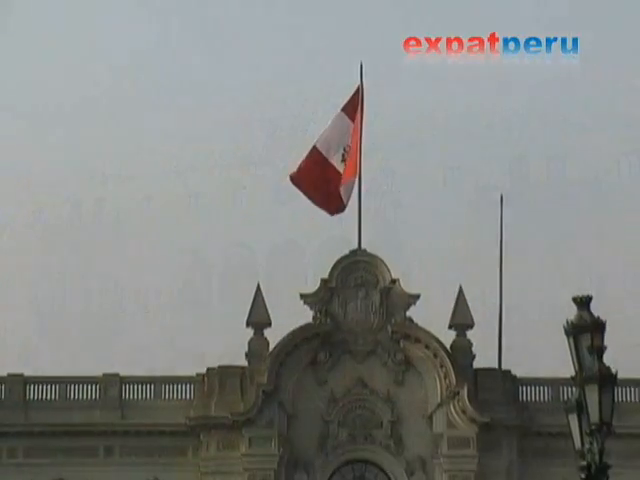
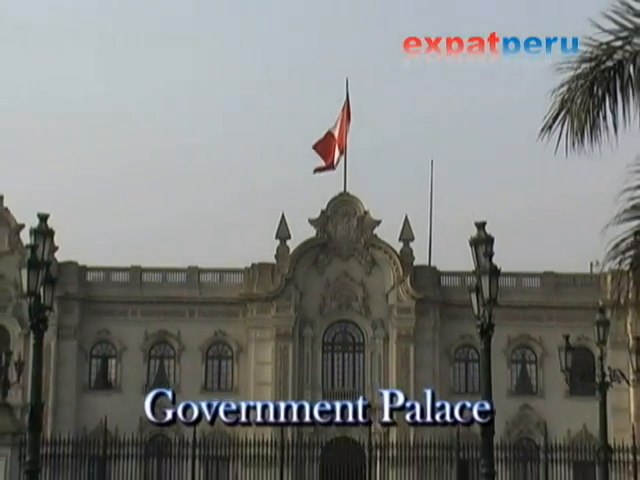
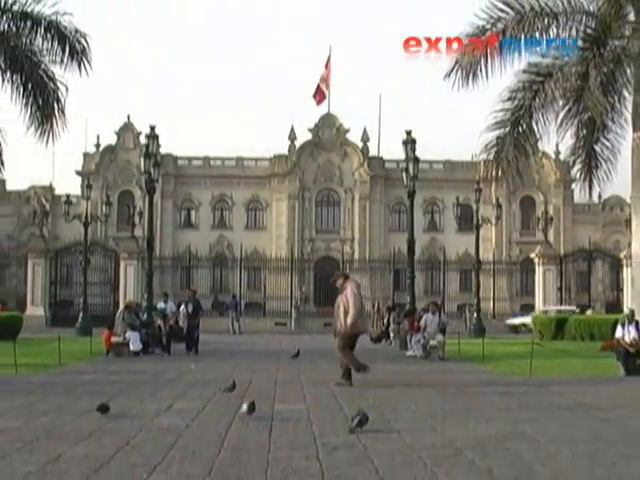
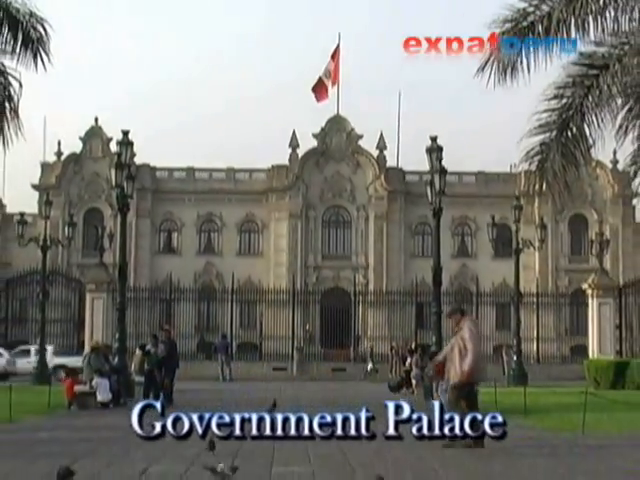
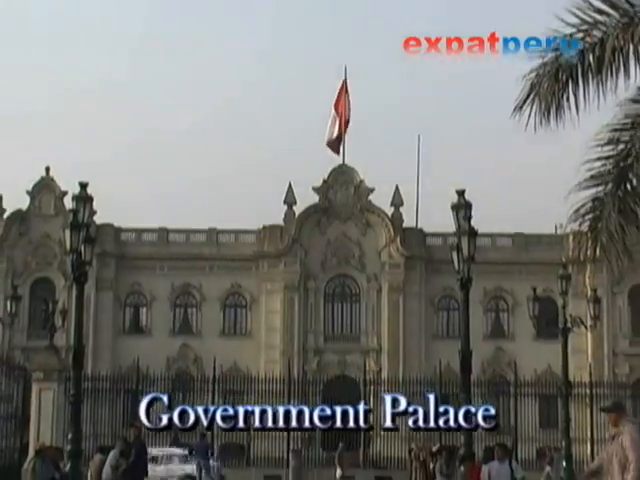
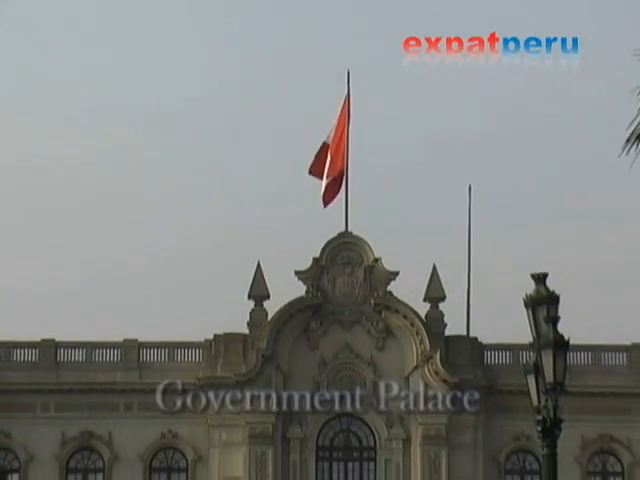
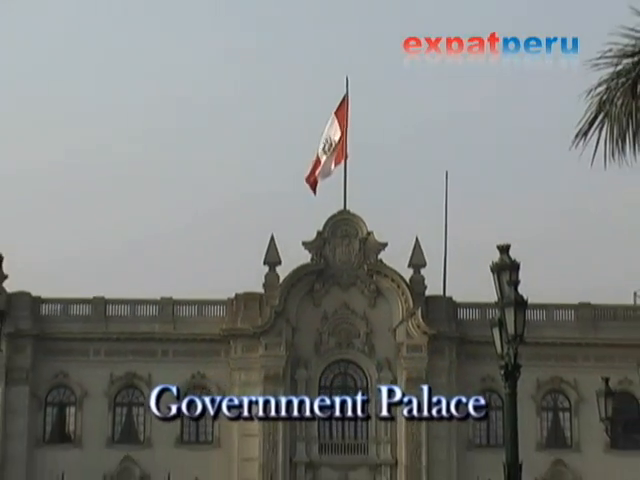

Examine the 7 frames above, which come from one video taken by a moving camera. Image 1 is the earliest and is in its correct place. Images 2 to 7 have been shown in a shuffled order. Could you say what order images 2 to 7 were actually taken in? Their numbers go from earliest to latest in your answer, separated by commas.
6, 7, 2, 5, 4, 3
